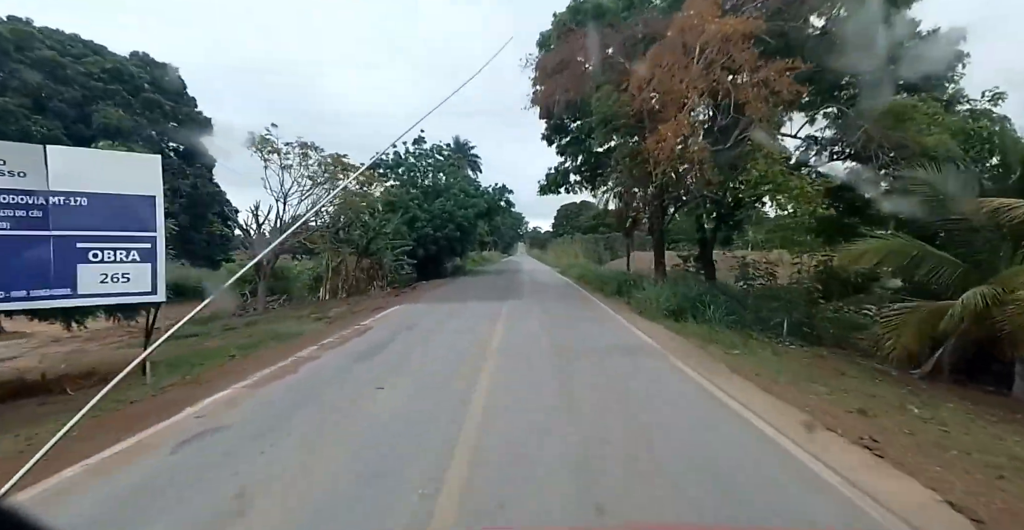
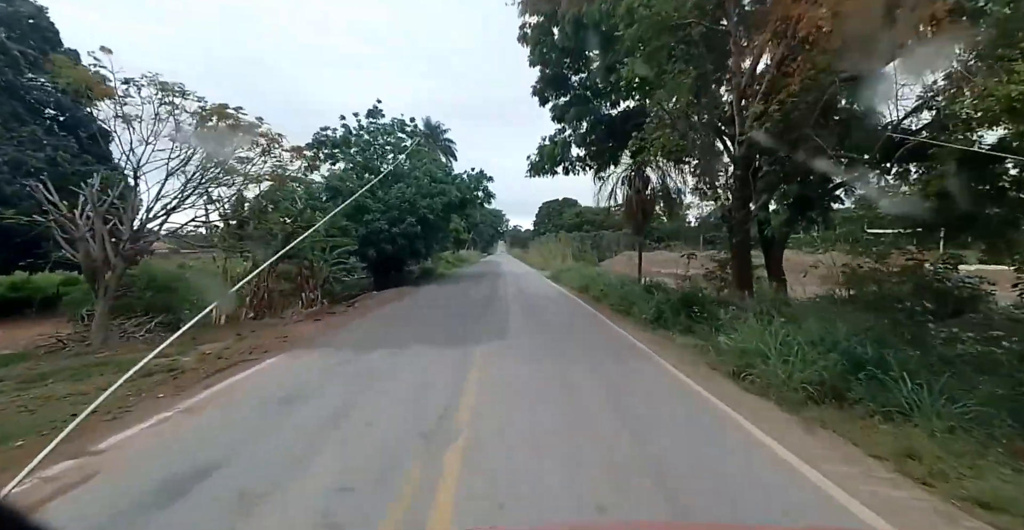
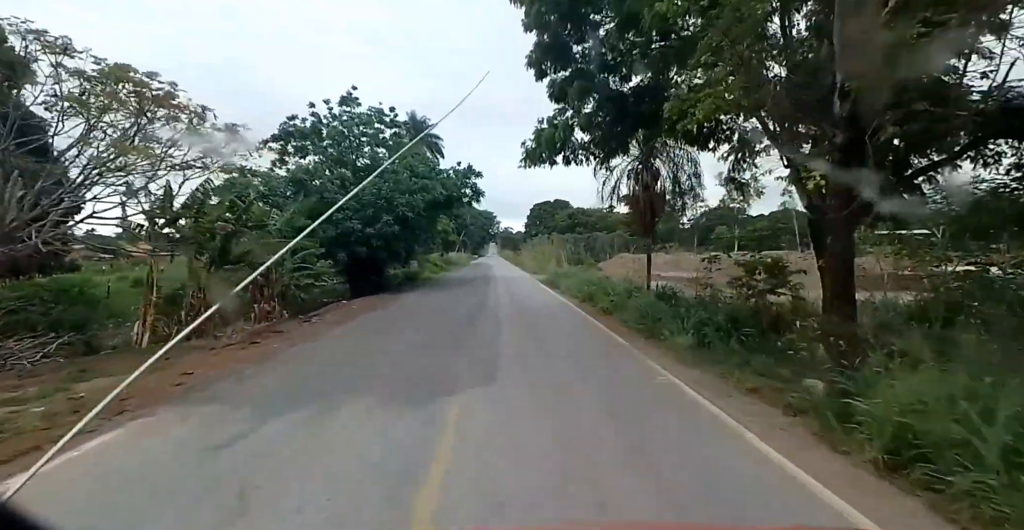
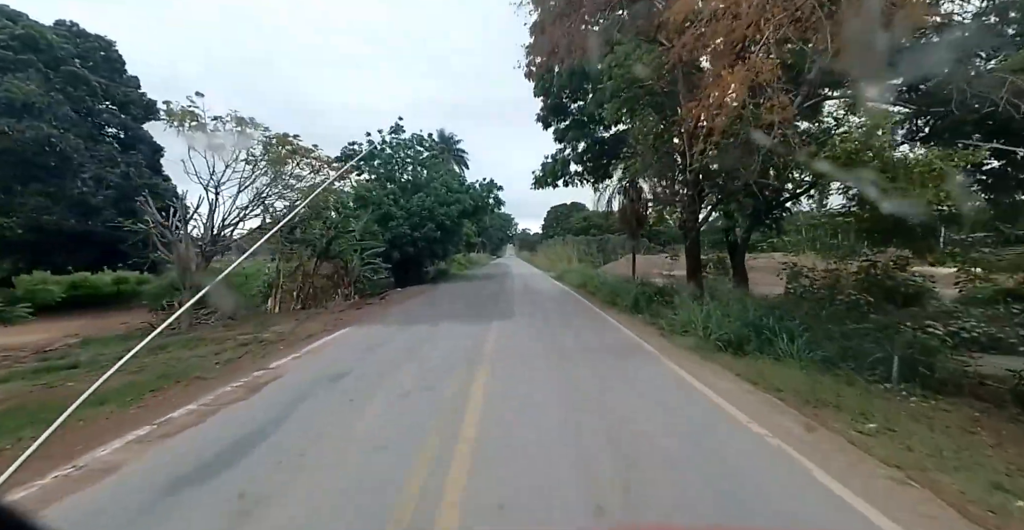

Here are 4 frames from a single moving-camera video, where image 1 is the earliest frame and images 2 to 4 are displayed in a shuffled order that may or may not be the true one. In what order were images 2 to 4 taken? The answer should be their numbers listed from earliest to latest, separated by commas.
4, 2, 3
